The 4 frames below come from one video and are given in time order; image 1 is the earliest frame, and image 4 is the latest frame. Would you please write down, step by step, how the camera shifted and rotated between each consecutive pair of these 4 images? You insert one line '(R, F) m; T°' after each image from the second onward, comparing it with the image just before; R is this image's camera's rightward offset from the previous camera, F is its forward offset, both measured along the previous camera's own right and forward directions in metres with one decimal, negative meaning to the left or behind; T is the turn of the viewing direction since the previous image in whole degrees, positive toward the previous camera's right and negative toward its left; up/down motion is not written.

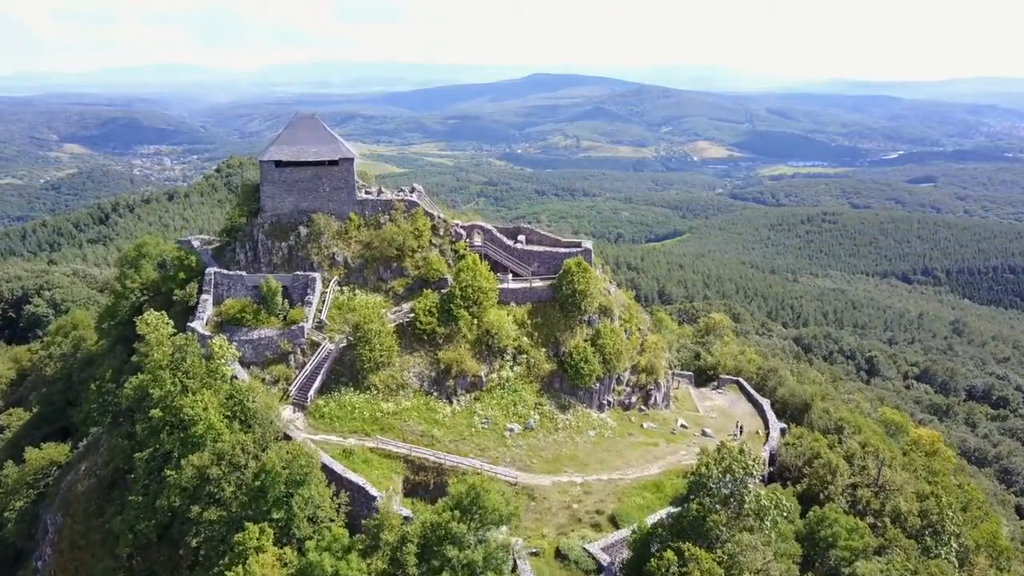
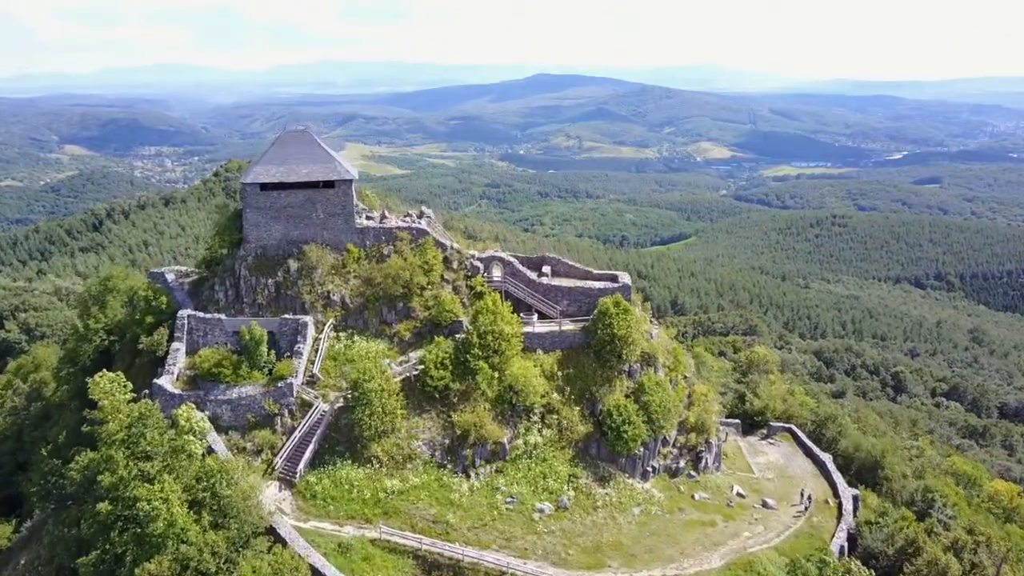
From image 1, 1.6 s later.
(-0.6, +3.5) m; 0°
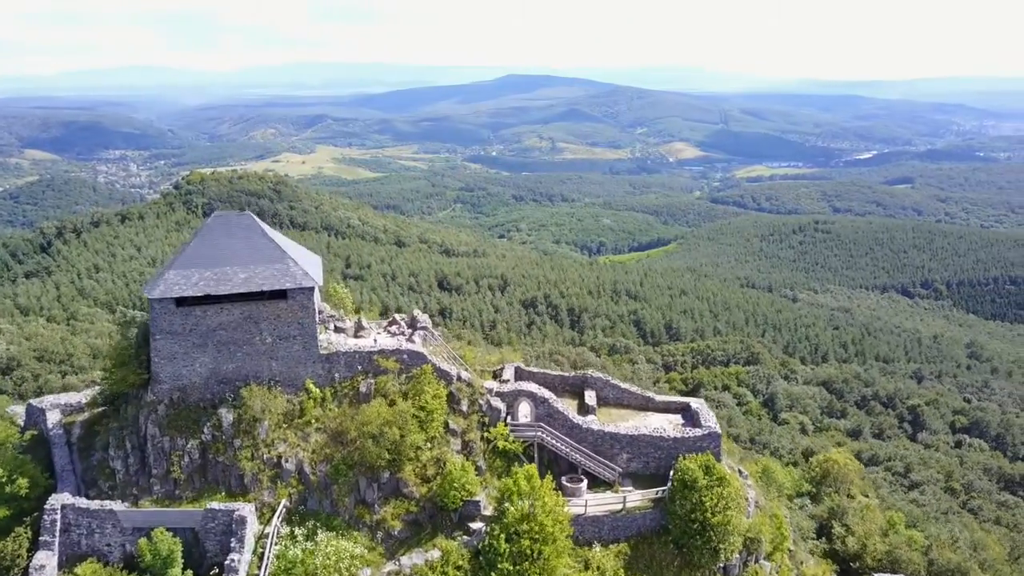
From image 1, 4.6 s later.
(-1.1, +6.4) m; +2°
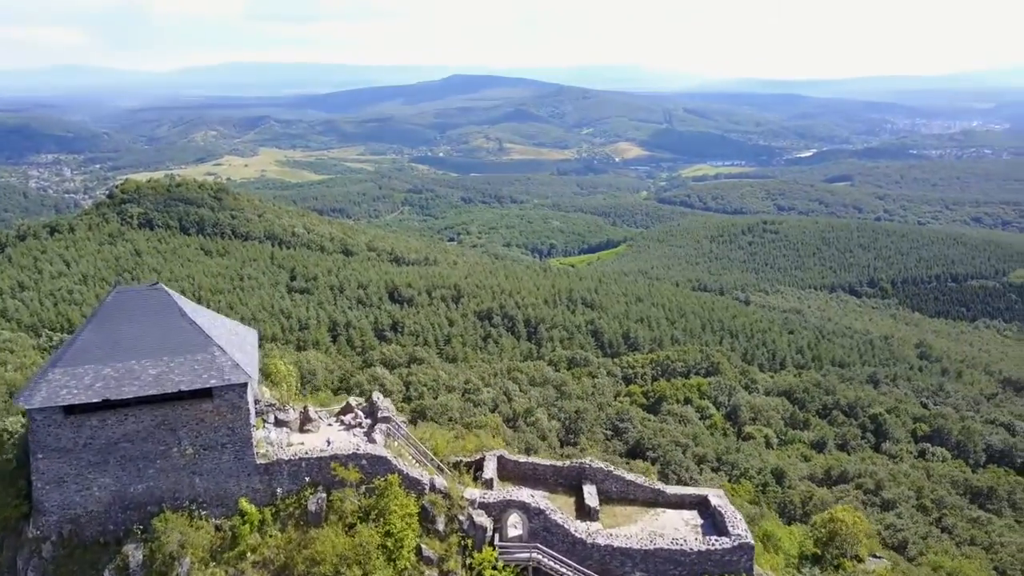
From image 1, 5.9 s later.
(-0.5, +2.8) m; +4°
